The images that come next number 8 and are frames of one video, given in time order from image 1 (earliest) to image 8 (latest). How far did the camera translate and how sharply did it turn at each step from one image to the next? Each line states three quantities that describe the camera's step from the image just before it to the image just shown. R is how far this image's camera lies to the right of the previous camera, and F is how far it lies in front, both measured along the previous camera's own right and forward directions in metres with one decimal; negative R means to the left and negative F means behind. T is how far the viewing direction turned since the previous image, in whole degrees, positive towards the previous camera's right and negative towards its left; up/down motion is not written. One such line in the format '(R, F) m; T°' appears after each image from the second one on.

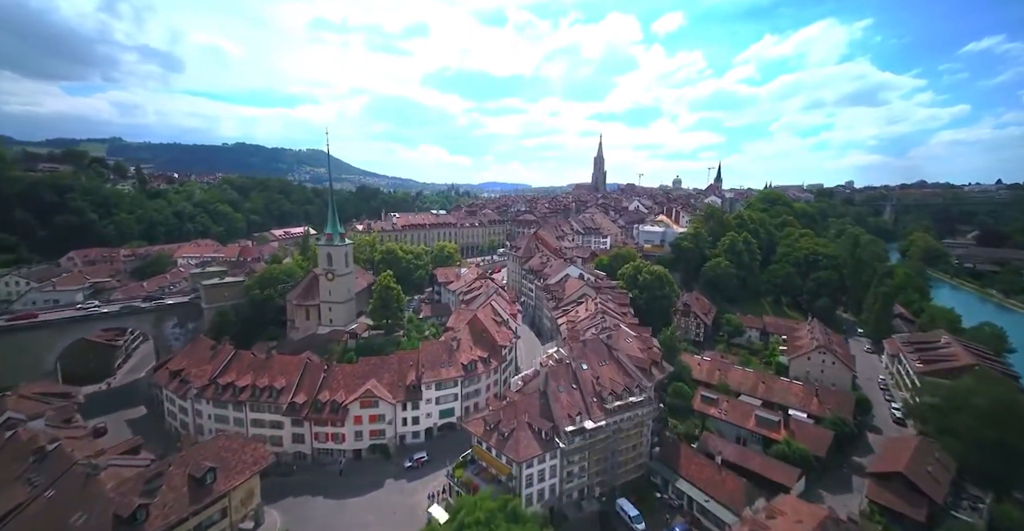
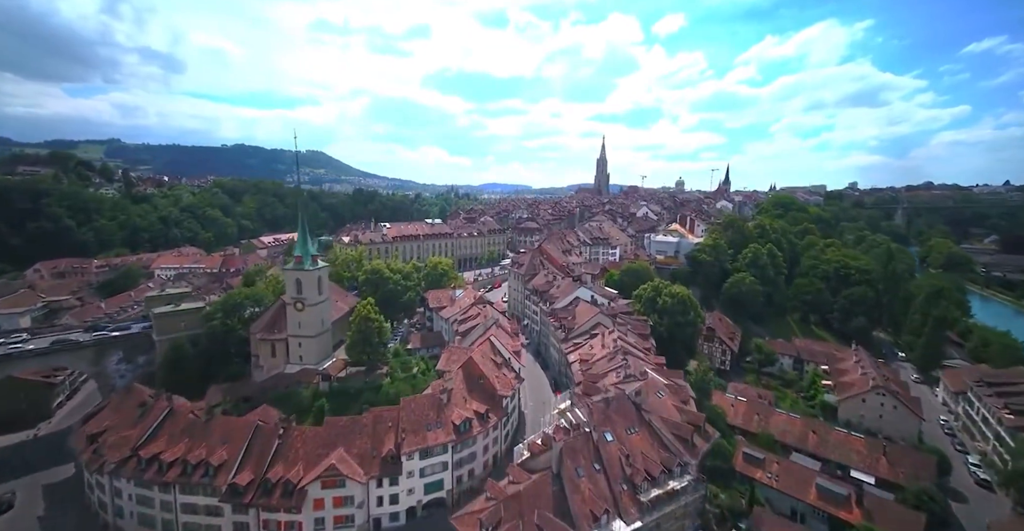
(-0.1, +5.5) m; 0°
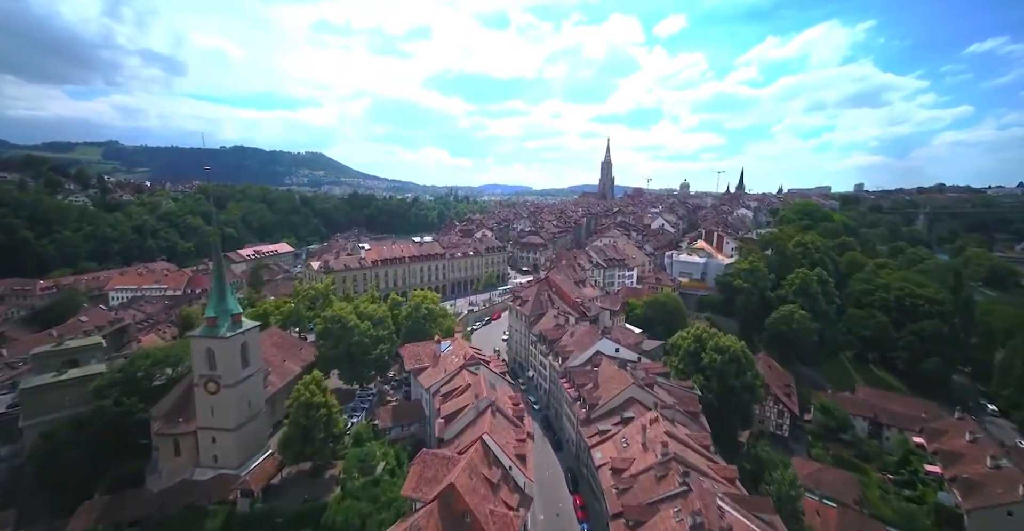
(0.0, +8.9) m; 0°
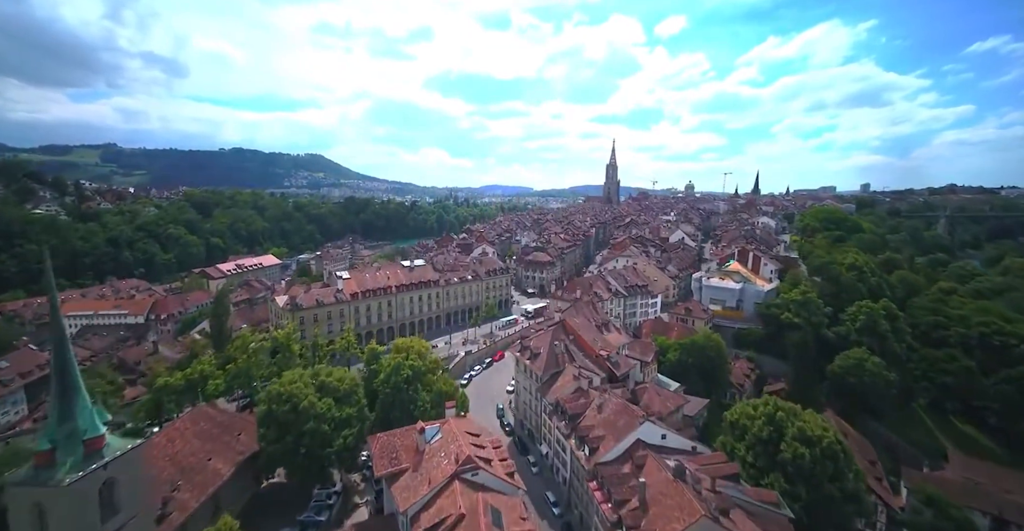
(-0.4, +7.9) m; 0°
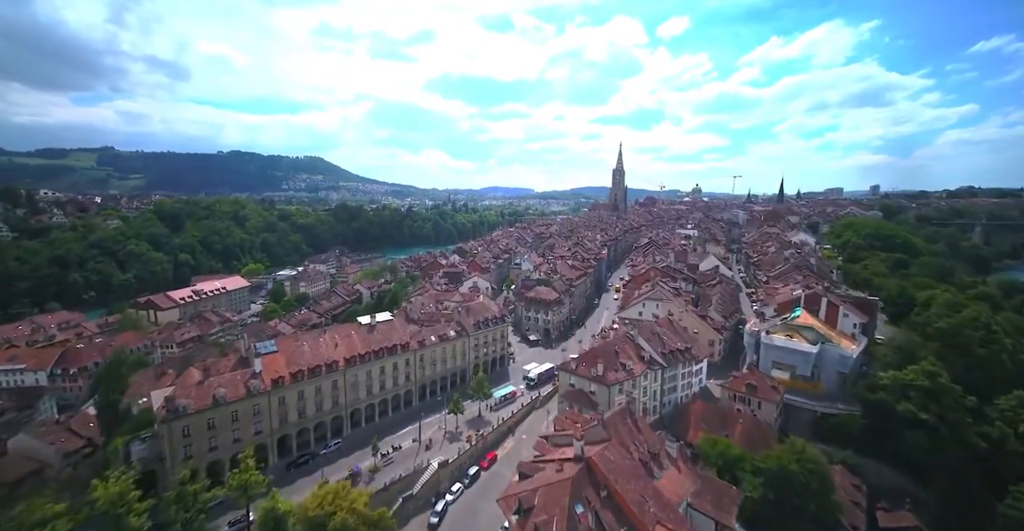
(+0.5, +12.7) m; 0°
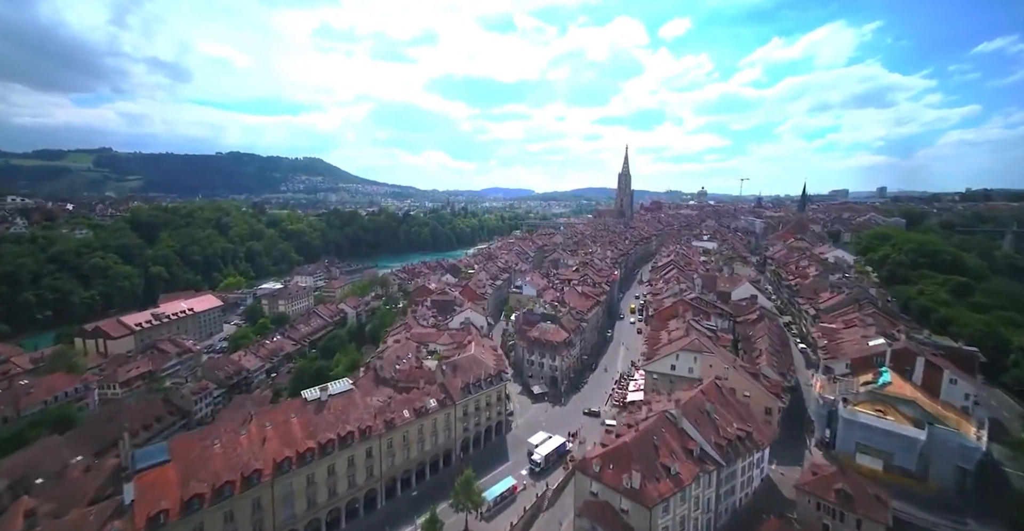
(+0.1, +9.3) m; 0°
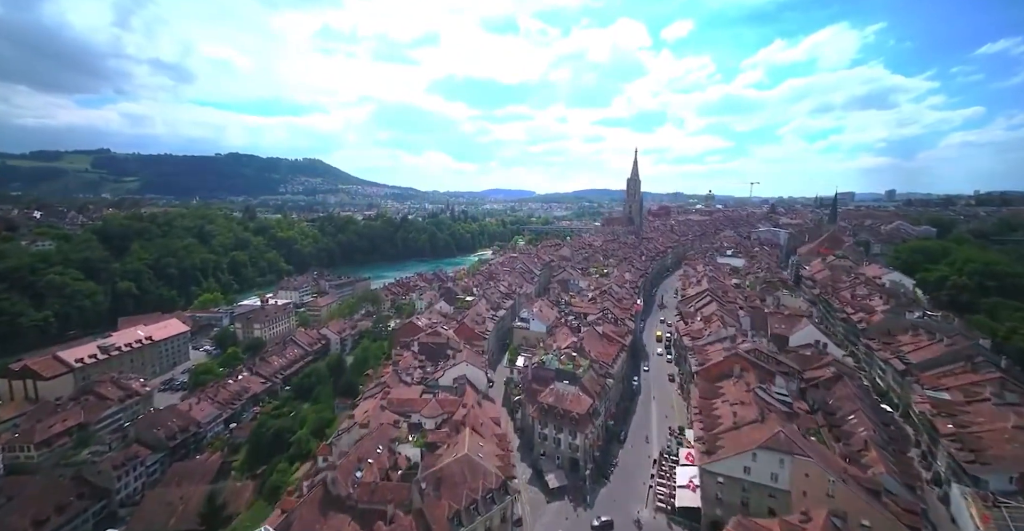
(-0.5, +10.2) m; 0°
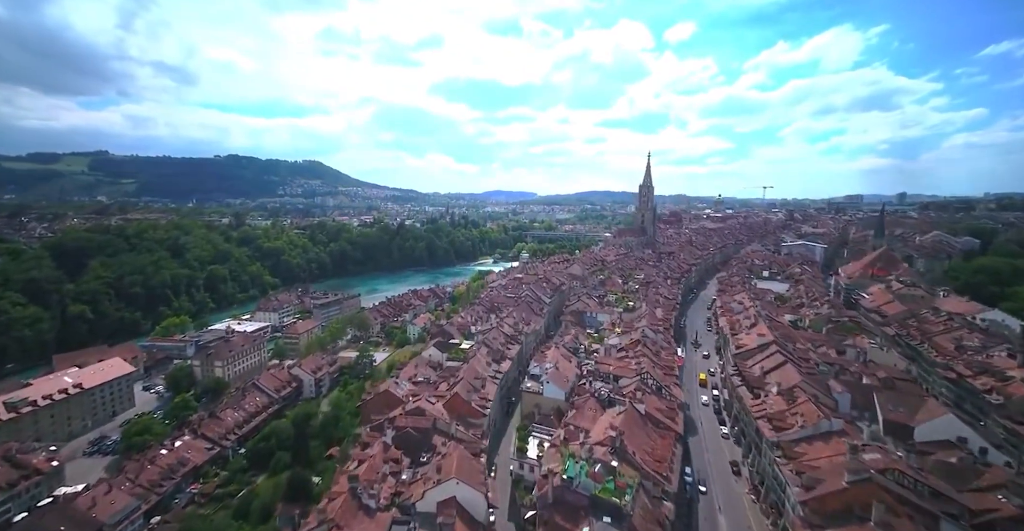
(-0.6, +12.5) m; 0°
